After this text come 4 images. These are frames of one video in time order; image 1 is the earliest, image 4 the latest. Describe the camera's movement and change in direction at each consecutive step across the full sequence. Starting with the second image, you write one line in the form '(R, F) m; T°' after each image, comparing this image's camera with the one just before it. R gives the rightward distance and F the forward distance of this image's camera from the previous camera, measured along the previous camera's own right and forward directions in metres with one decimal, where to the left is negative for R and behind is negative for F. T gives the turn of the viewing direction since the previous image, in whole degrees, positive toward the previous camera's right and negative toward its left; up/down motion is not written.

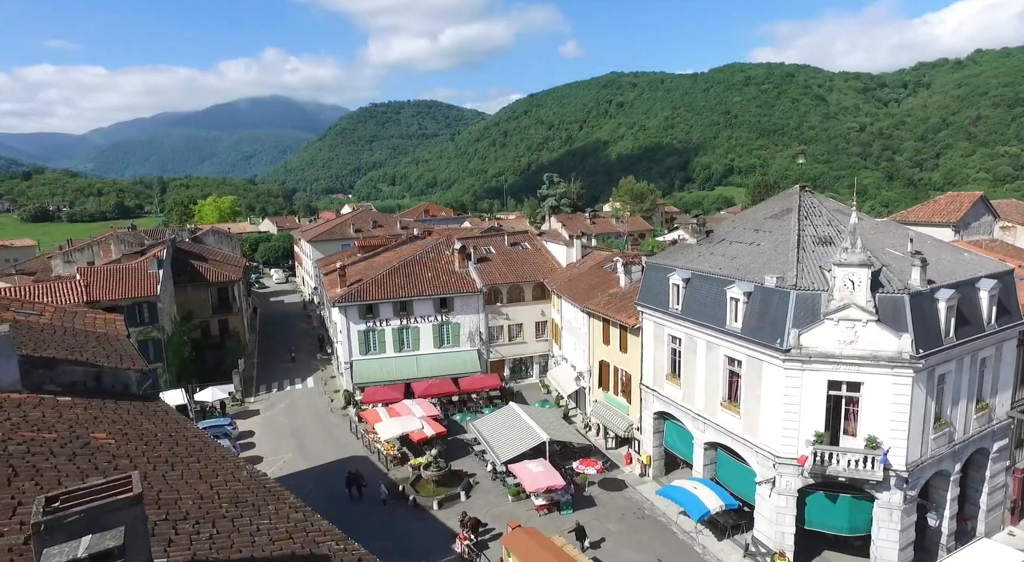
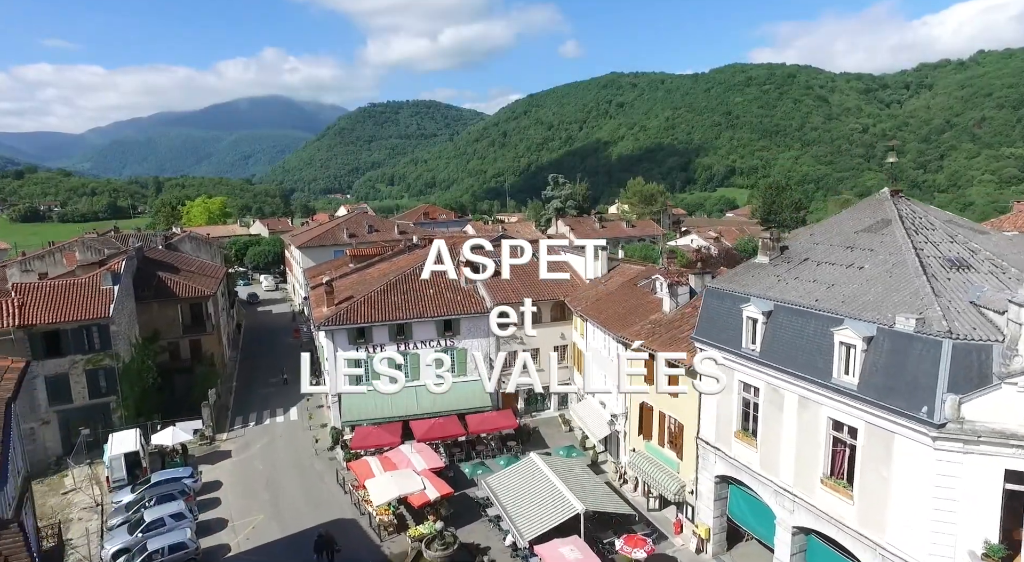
(-0.9, +5.8) m; 0°
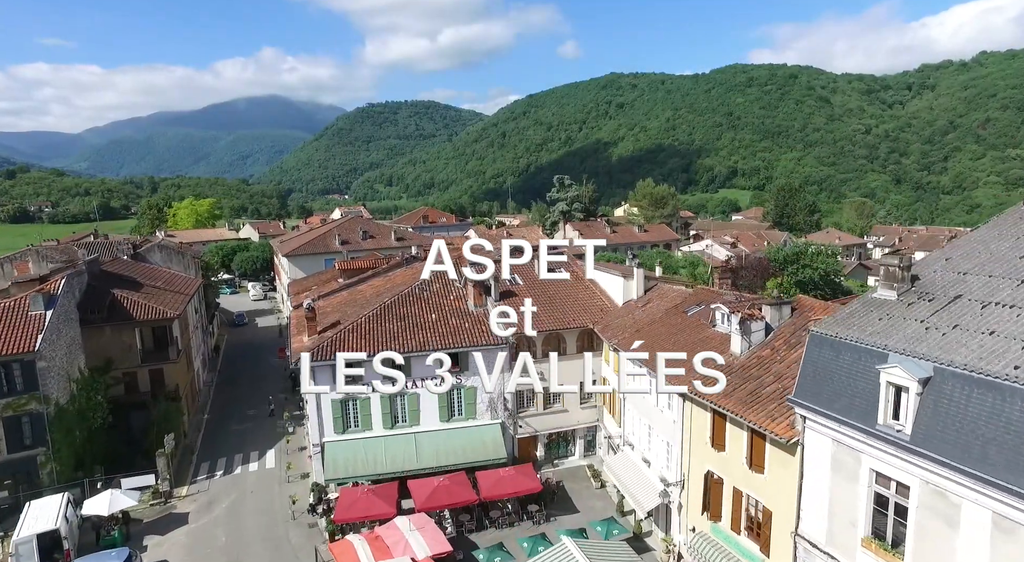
(-0.9, +6.1) m; 0°
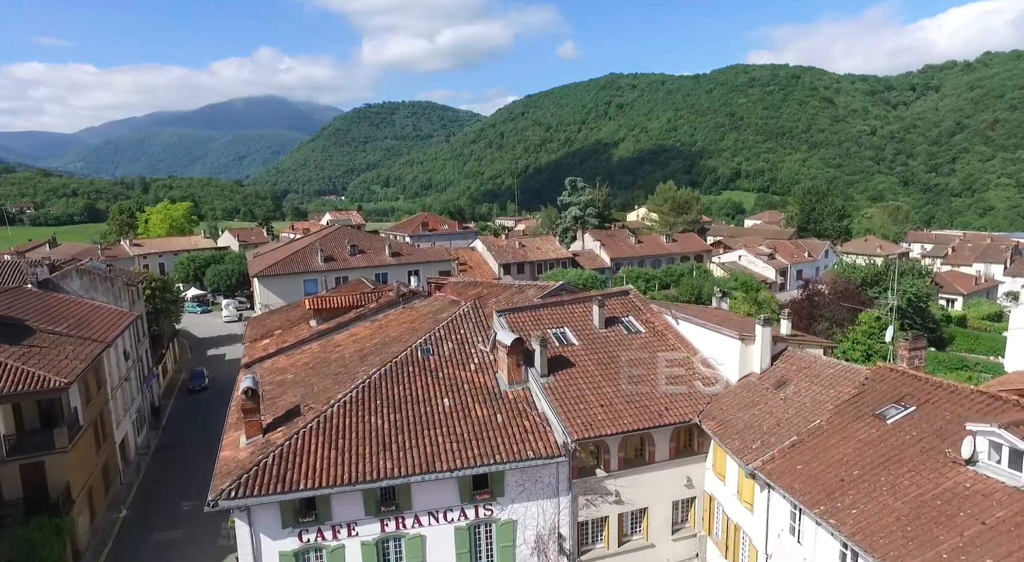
(-1.7, +11.1) m; 0°
